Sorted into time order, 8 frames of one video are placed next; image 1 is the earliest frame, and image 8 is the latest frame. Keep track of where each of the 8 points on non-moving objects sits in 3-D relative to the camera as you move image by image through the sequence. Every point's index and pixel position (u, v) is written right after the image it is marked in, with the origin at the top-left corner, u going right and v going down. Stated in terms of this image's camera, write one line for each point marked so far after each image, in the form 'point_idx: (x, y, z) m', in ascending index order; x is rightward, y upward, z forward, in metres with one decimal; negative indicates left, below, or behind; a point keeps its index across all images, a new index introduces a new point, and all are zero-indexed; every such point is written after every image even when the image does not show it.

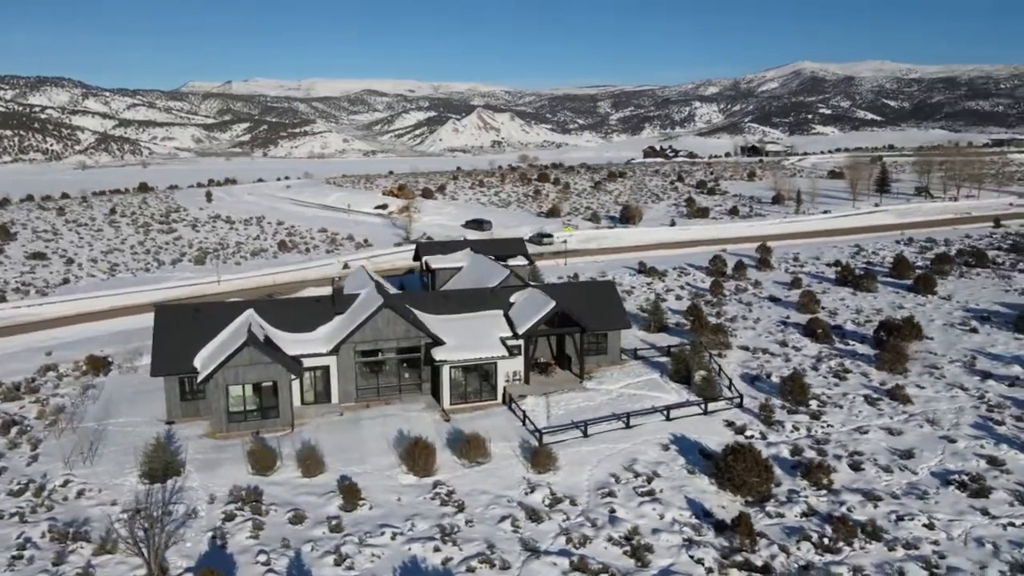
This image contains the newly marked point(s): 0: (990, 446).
0: (+11.5, -3.8, +17.6) m
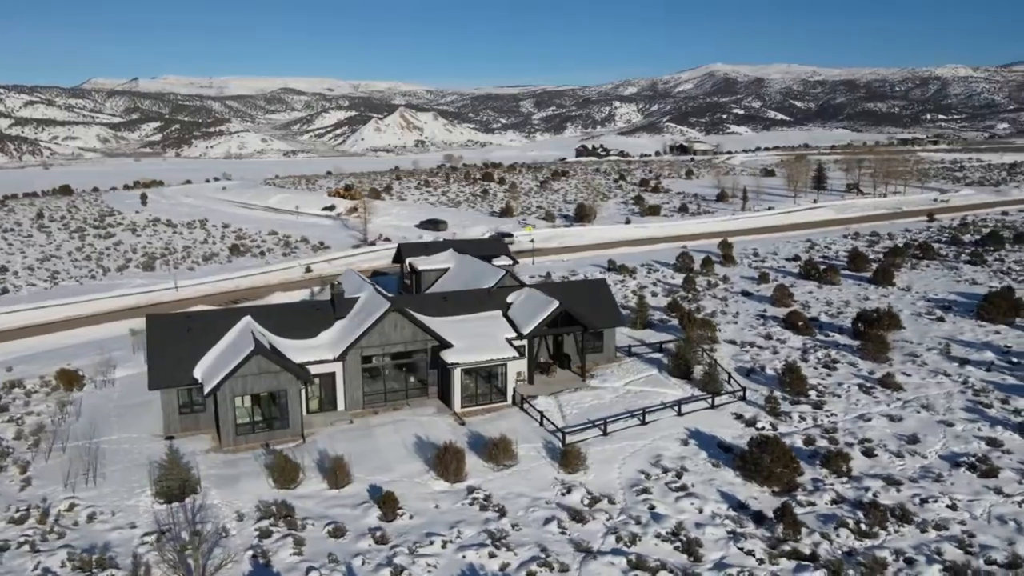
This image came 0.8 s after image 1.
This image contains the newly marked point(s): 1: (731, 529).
0: (+12.0, -3.5, +18.6) m
1: (+4.4, -4.8, +14.6) m
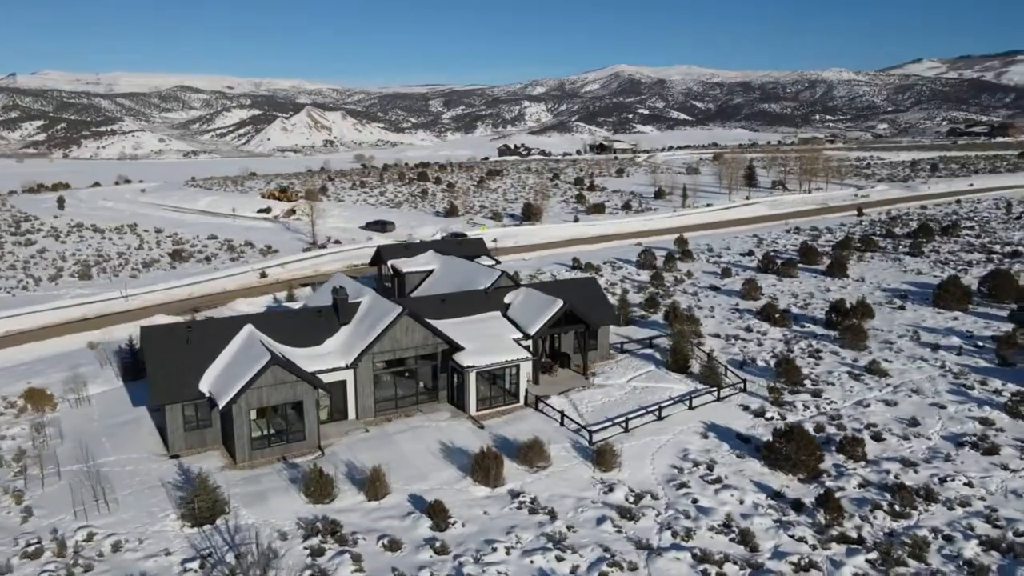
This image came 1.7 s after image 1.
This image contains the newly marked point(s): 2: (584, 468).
0: (+12.5, -3.2, +19.9) m
1: (+5.4, -4.7, +14.9) m
2: (+1.6, -4.1, +16.7) m
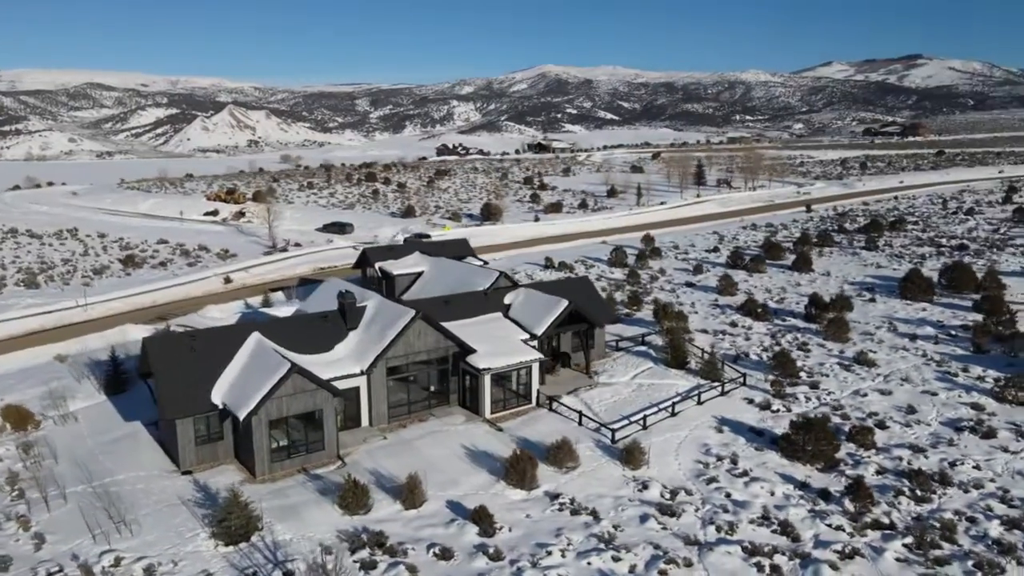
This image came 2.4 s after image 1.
0: (+12.8, -3.0, +20.9) m
1: (+6.2, -4.6, +15.3) m
2: (+2.3, -4.0, +16.7) m
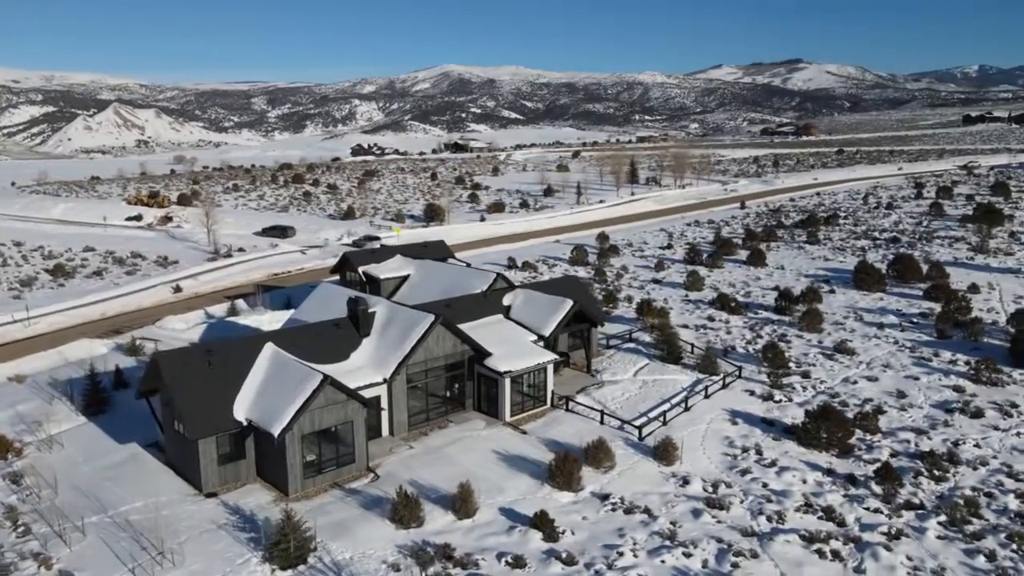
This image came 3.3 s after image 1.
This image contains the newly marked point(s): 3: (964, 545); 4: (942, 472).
0: (+13.1, -2.7, +22.2) m
1: (+7.2, -4.4, +16.0) m
2: (+3.1, -4.0, +16.8) m
3: (+8.7, -4.9, +14.1) m
4: (+9.9, -4.2, +16.9) m
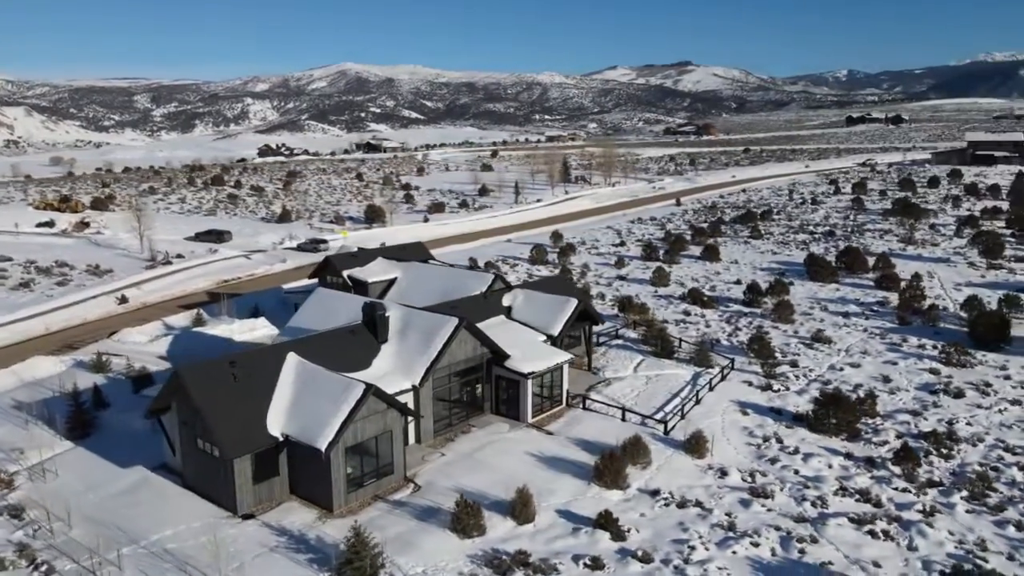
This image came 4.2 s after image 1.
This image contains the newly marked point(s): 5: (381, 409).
0: (+13.1, -2.4, +23.7) m
1: (+8.1, -4.2, +16.7) m
2: (+3.9, -3.9, +17.1) m
3: (+9.8, -4.7, +15.1) m
4: (+10.6, -4.0, +18.0) m
5: (-2.7, -2.5, +15.2) m
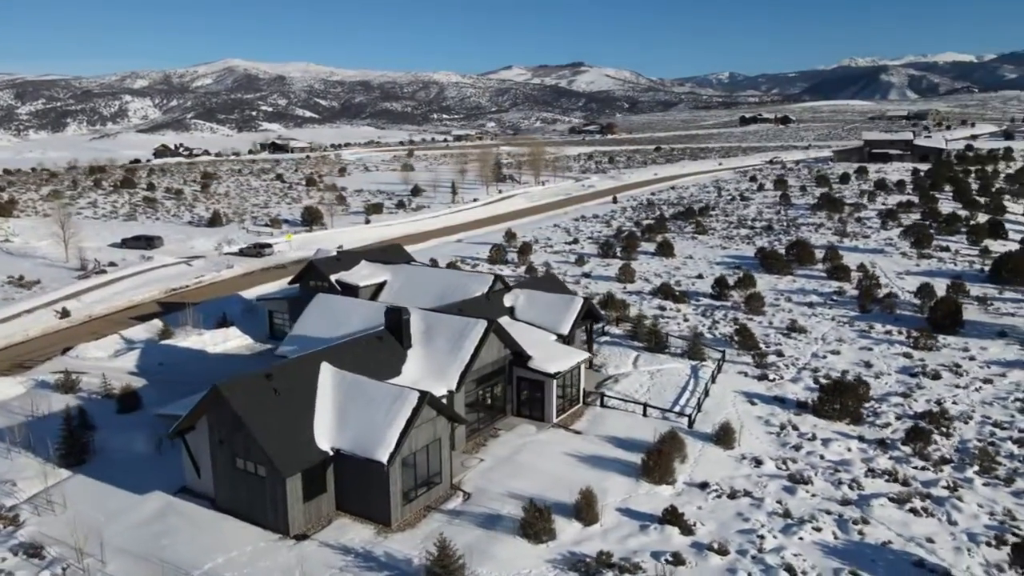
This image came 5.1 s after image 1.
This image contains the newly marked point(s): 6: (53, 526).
0: (+13.0, -2.0, +25.2) m
1: (+9.0, -4.0, +17.6) m
2: (+4.8, -3.8, +17.5) m
3: (+10.9, -4.4, +16.2) m
4: (+11.3, -3.7, +19.2) m
5: (-1.6, -2.6, +14.8) m
6: (-8.9, -4.6, +14.2) m
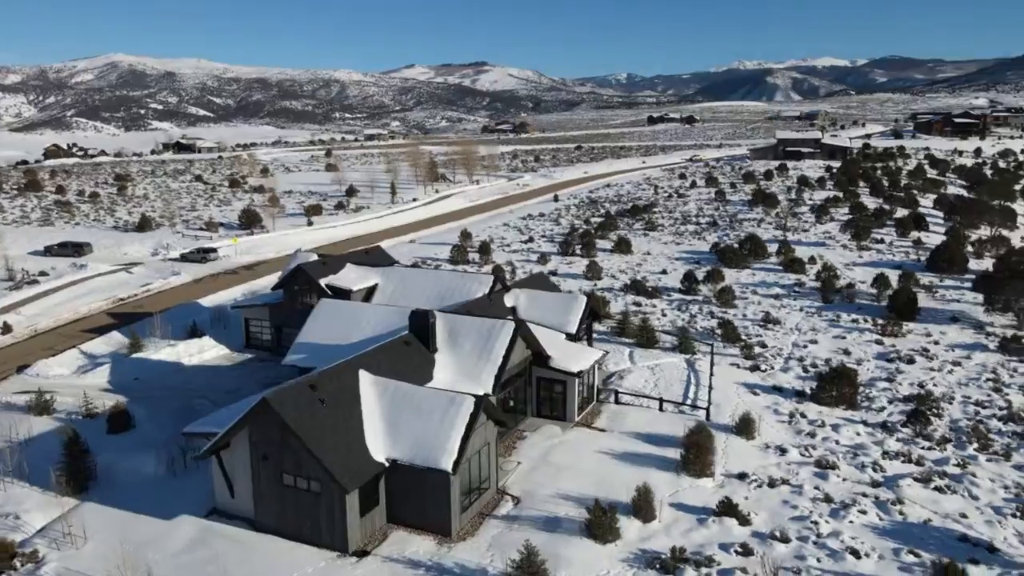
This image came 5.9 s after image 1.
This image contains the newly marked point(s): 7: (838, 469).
0: (+12.6, -1.7, +26.5) m
1: (+9.6, -3.8, +18.6) m
2: (+5.5, -3.7, +17.9) m
3: (+11.7, -4.1, +17.4) m
4: (+11.7, -3.4, +20.4) m
5: (-0.6, -2.6, +14.4) m
6: (-7.7, -4.9, +13.0) m
7: (+7.3, -4.1, +16.6) m
